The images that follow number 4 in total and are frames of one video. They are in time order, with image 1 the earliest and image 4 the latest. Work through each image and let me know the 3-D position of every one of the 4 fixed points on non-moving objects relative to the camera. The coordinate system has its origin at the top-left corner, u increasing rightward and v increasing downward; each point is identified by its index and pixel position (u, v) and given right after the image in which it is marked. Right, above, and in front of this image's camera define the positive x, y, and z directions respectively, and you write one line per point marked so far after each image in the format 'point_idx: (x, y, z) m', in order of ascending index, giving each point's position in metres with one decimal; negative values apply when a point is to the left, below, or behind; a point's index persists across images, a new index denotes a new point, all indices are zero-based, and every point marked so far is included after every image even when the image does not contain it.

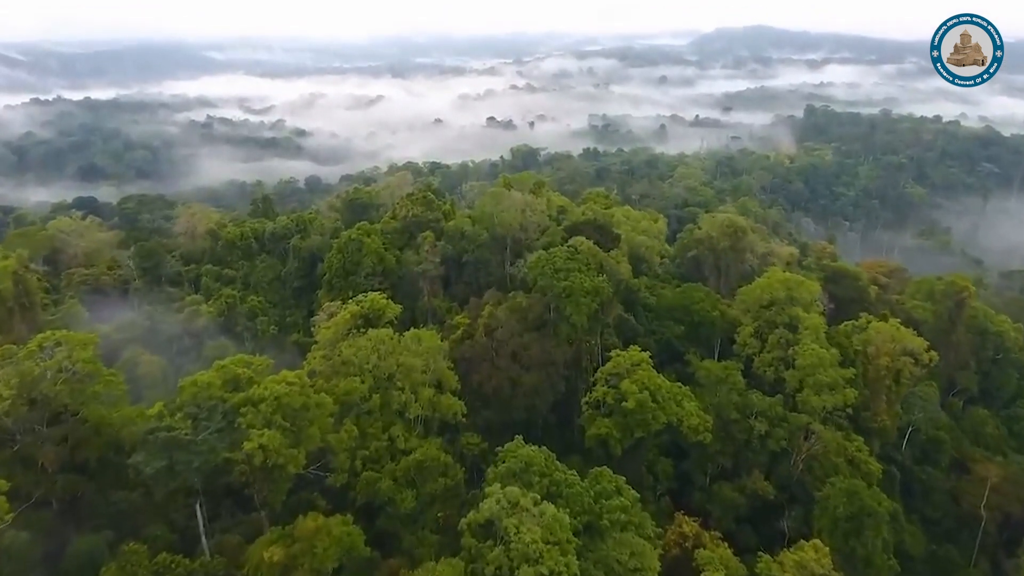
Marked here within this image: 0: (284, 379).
0: (-5.1, -2.1, +17.1) m
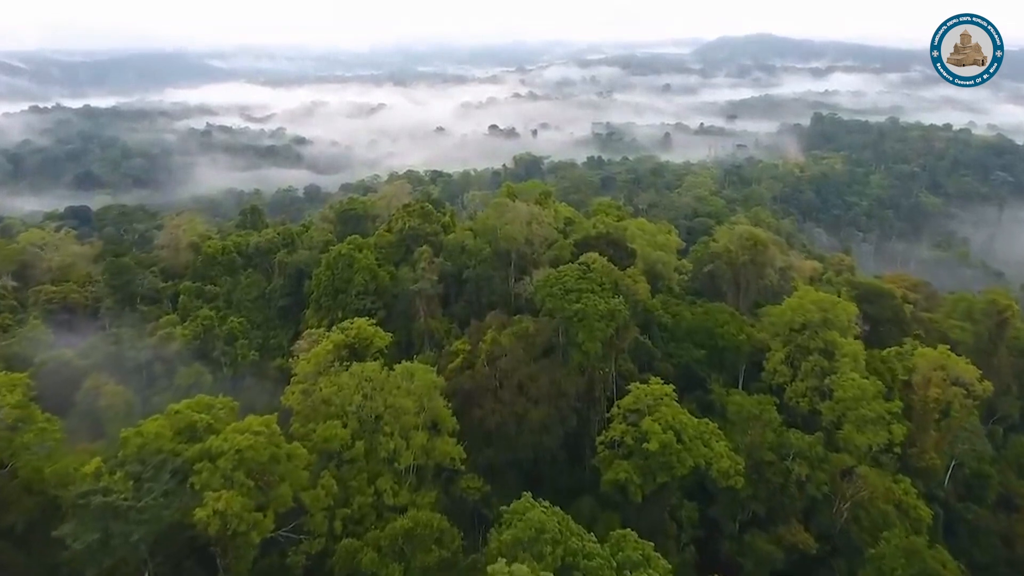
0: (-5.0, -2.6, +14.4) m
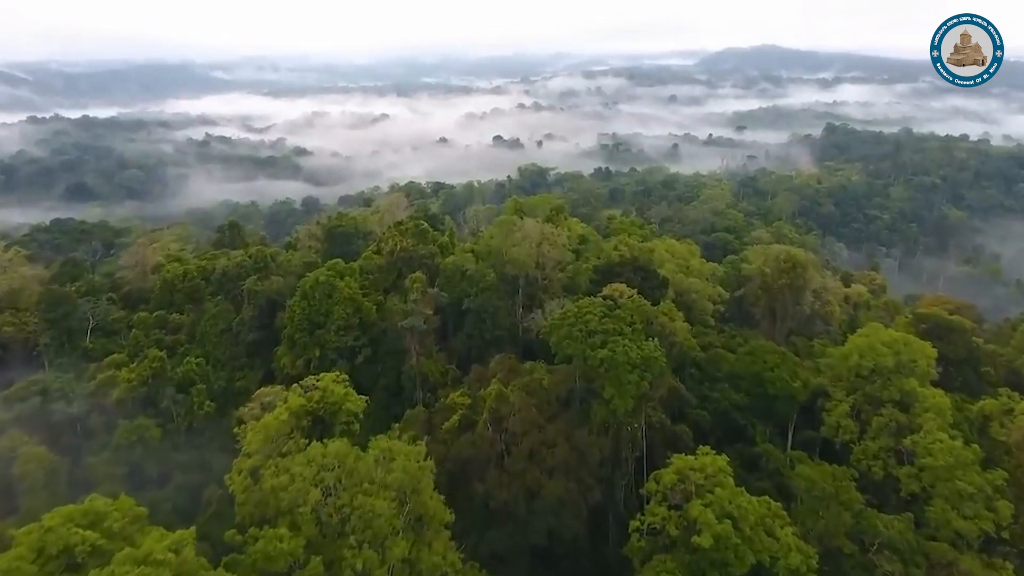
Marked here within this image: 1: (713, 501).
0: (-4.8, -3.5, +10.2) m
1: (+4.1, -4.3, +15.4) m
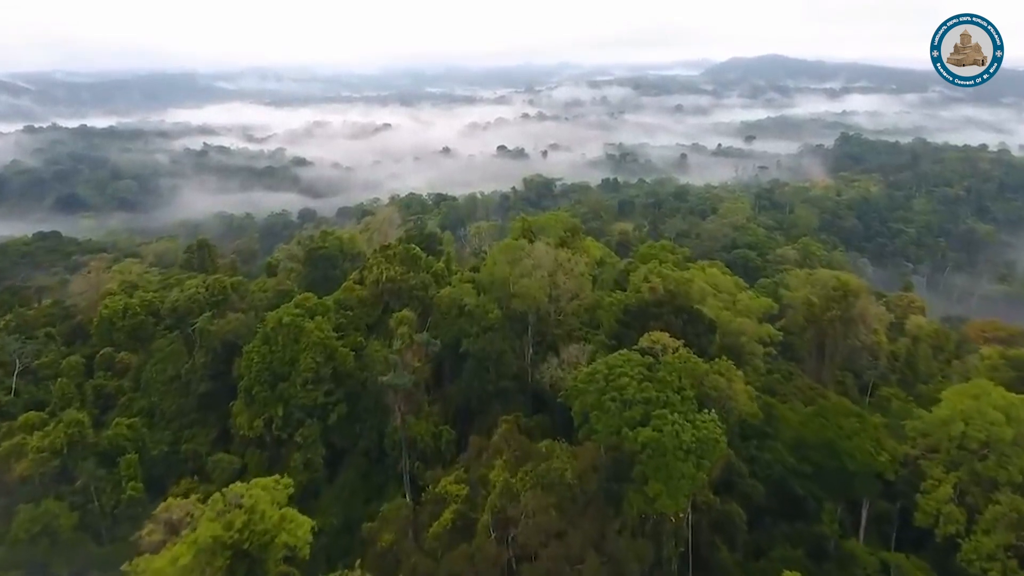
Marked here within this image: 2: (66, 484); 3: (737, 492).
0: (-4.7, -4.4, +5.7) m
1: (+4.3, -5.3, +10.9) m
2: (-10.3, -4.5, +17.5) m
3: (+5.2, -4.8, +17.2) m
